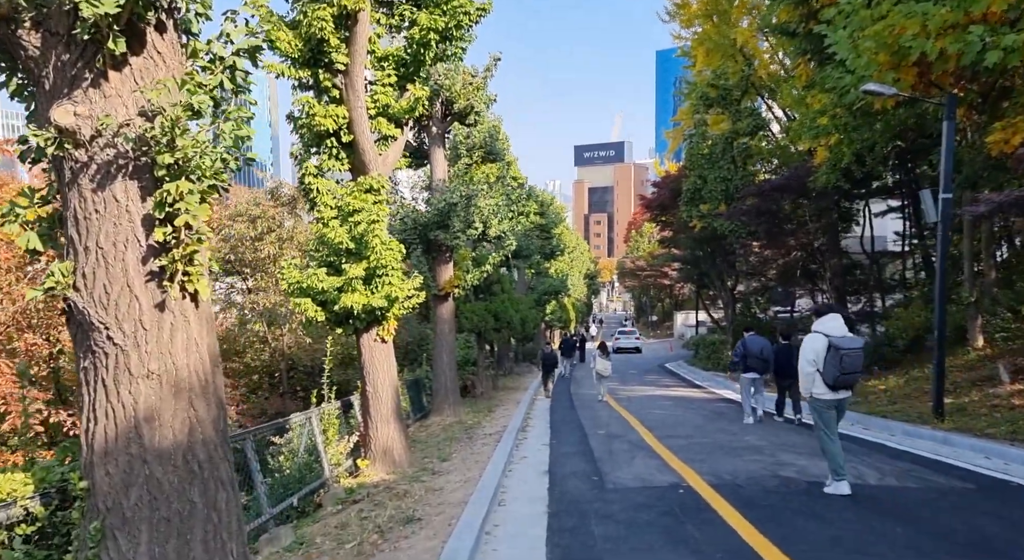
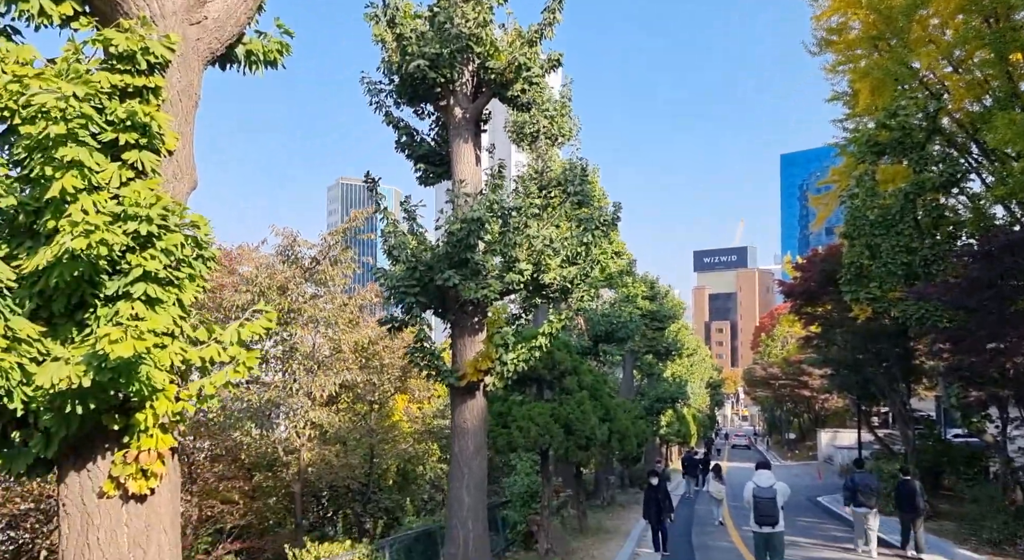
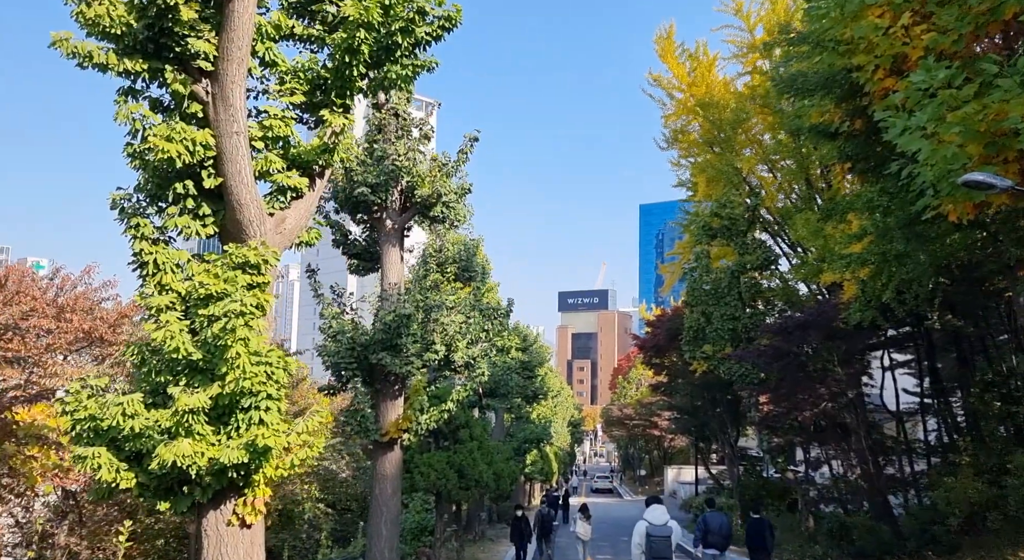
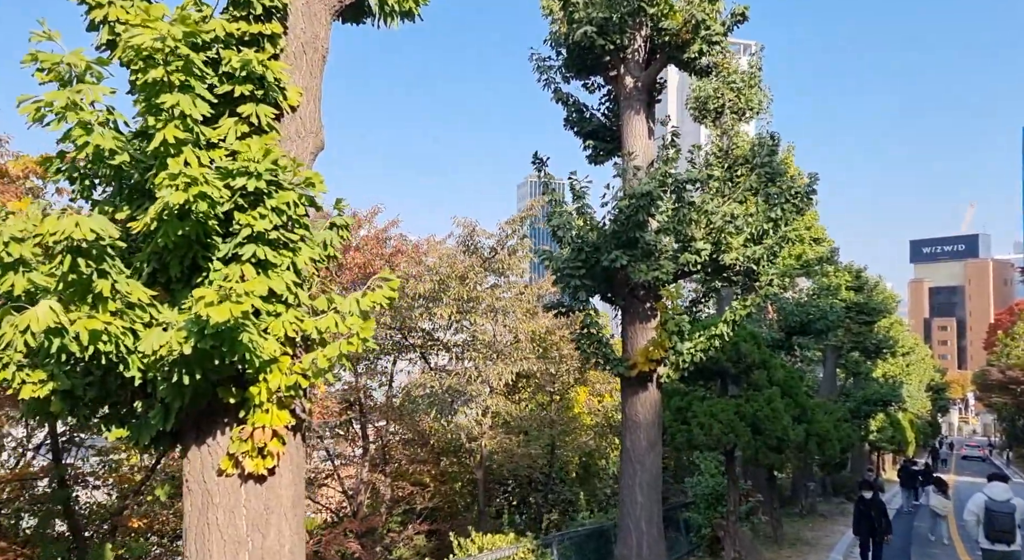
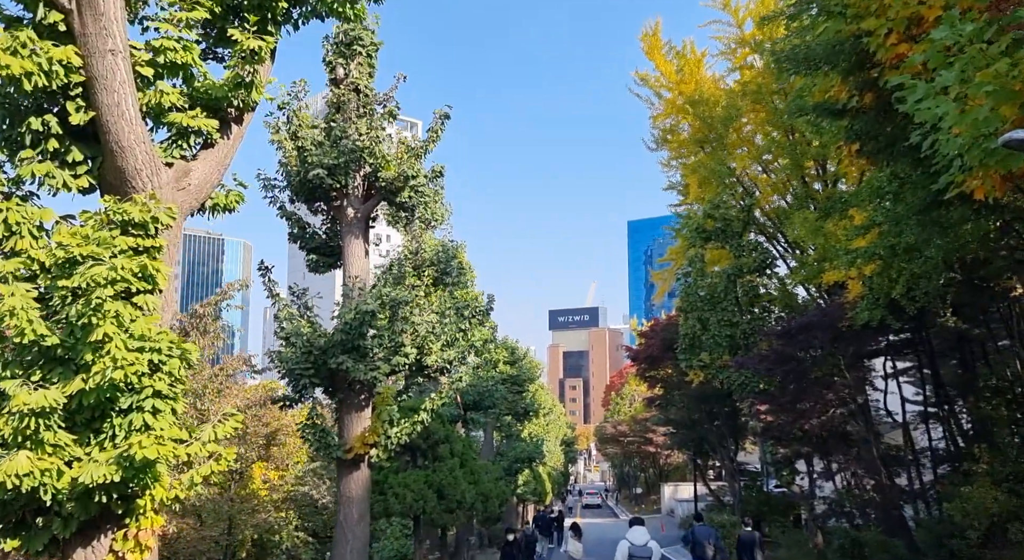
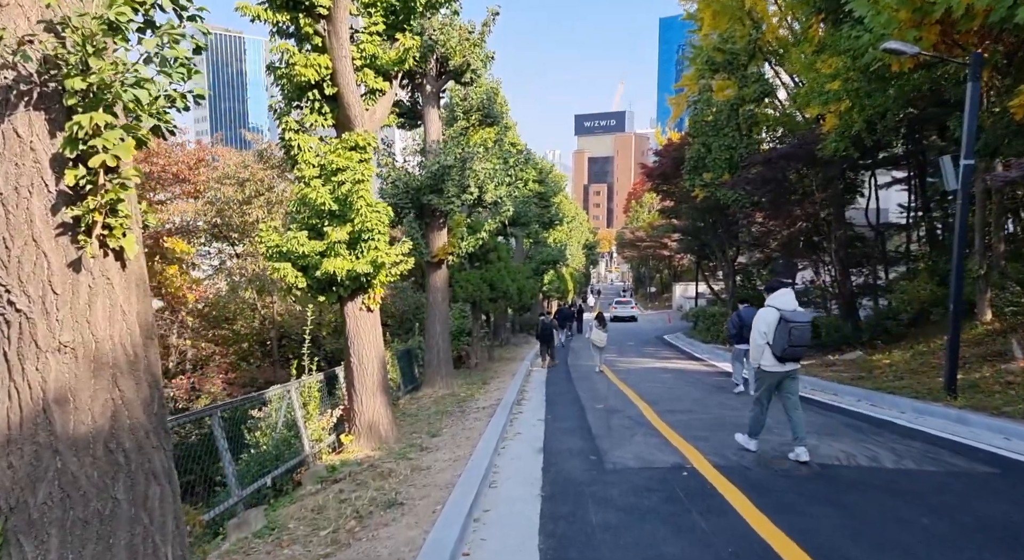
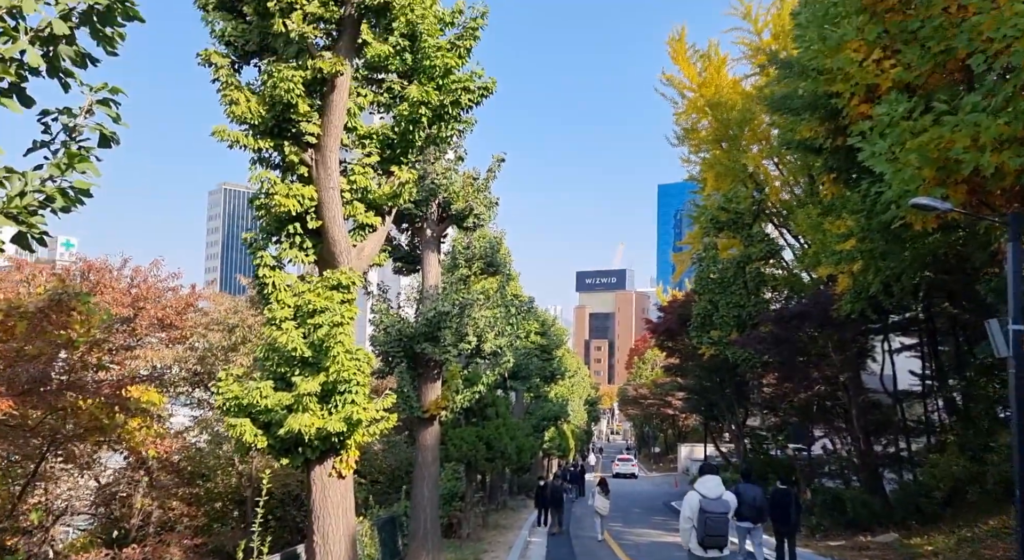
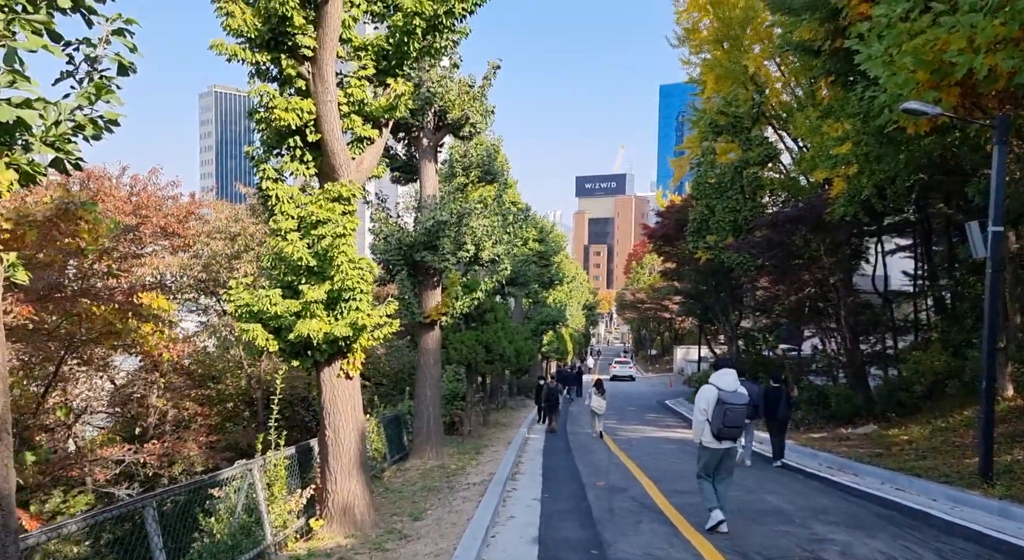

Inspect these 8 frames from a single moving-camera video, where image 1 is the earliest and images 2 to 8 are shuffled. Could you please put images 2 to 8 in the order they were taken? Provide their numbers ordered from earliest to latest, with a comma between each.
6, 8, 7, 3, 5, 2, 4
